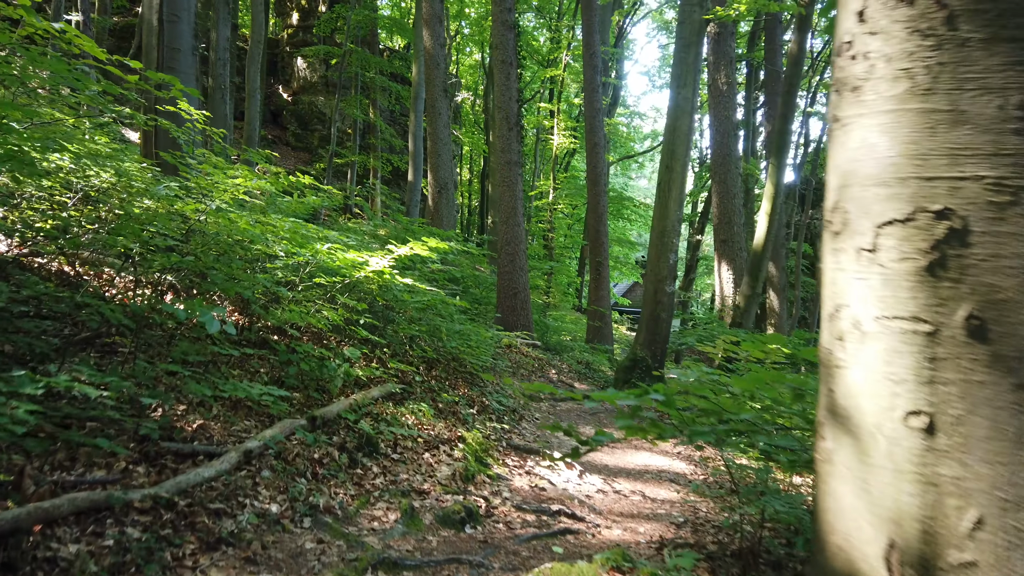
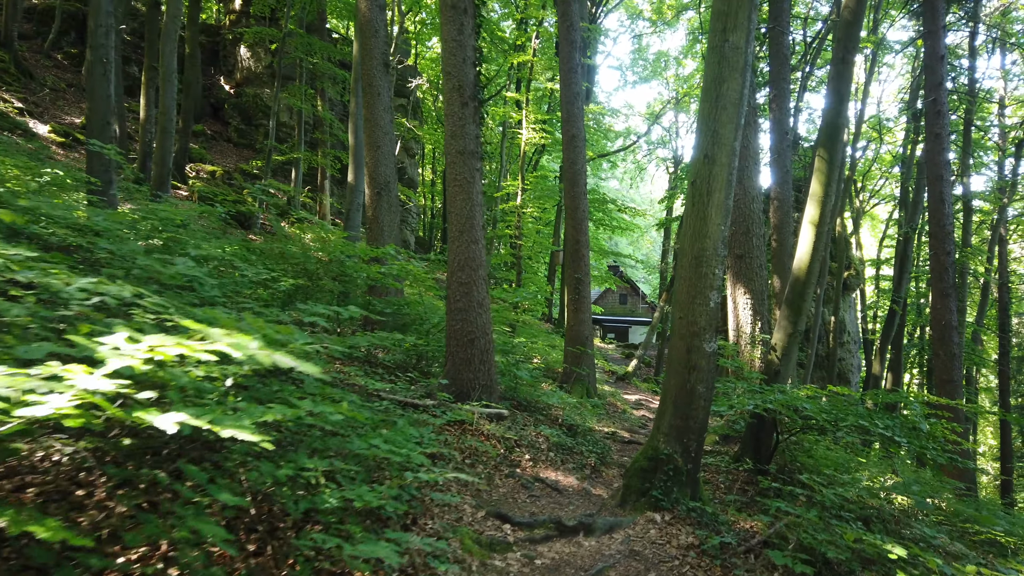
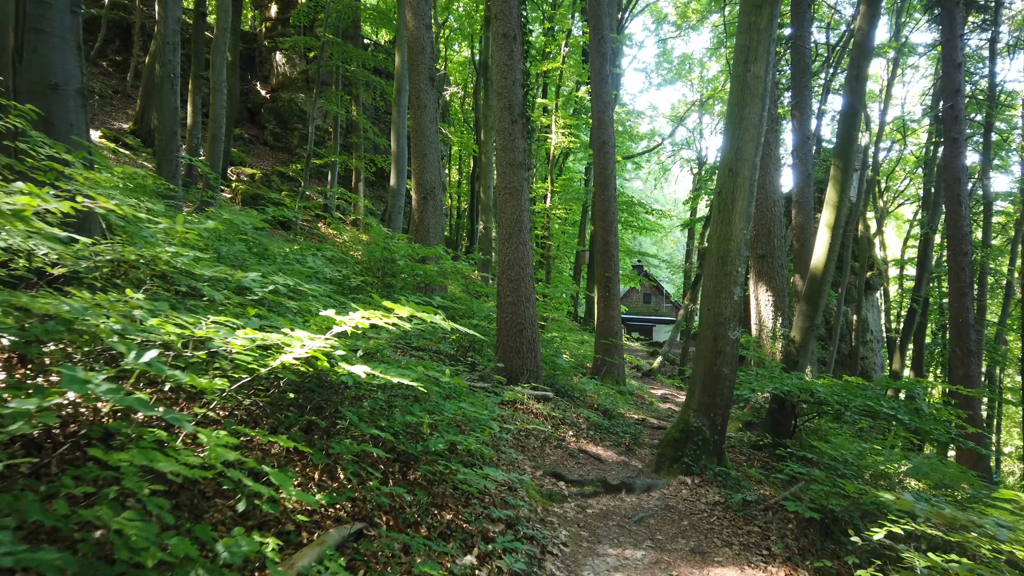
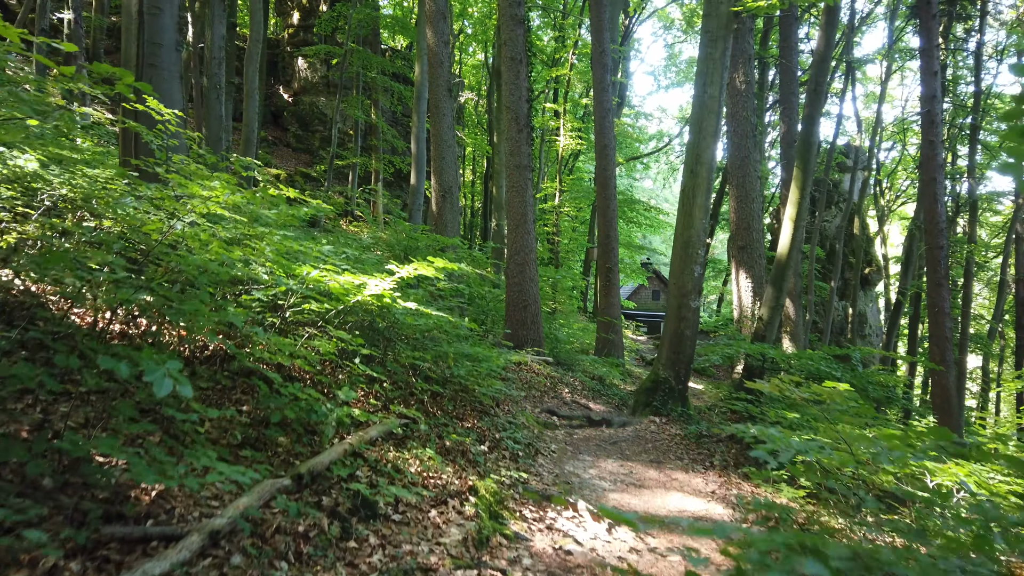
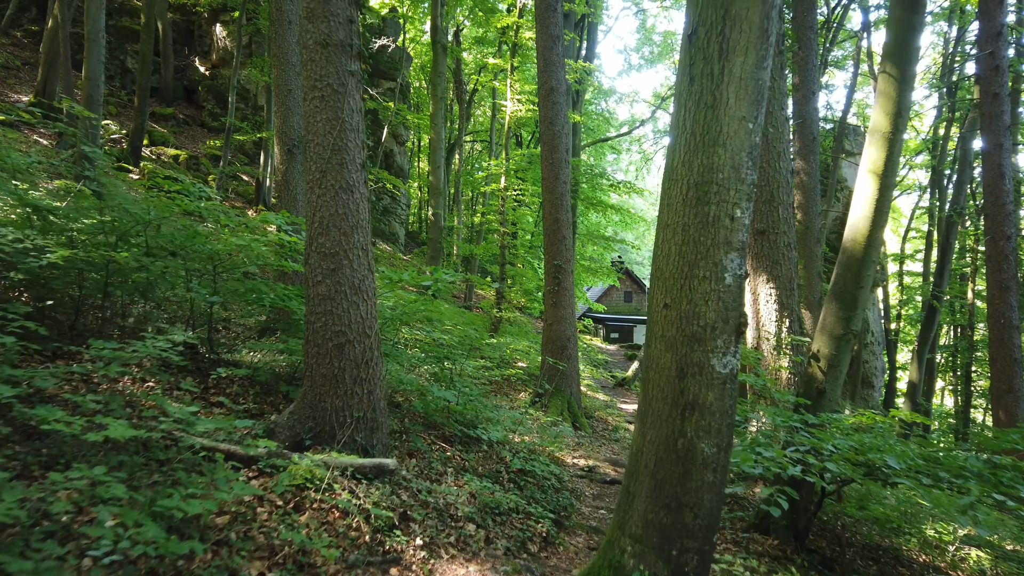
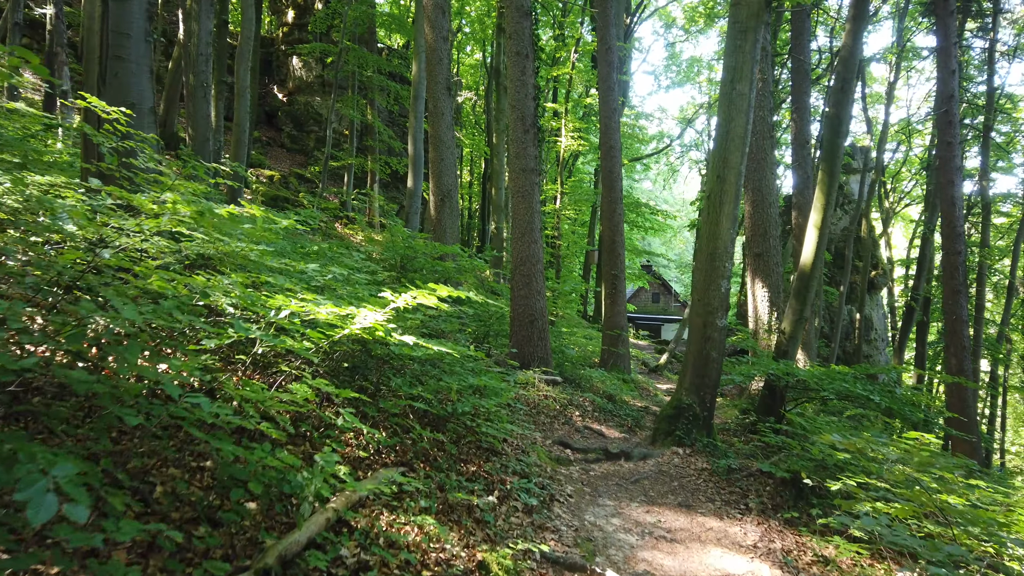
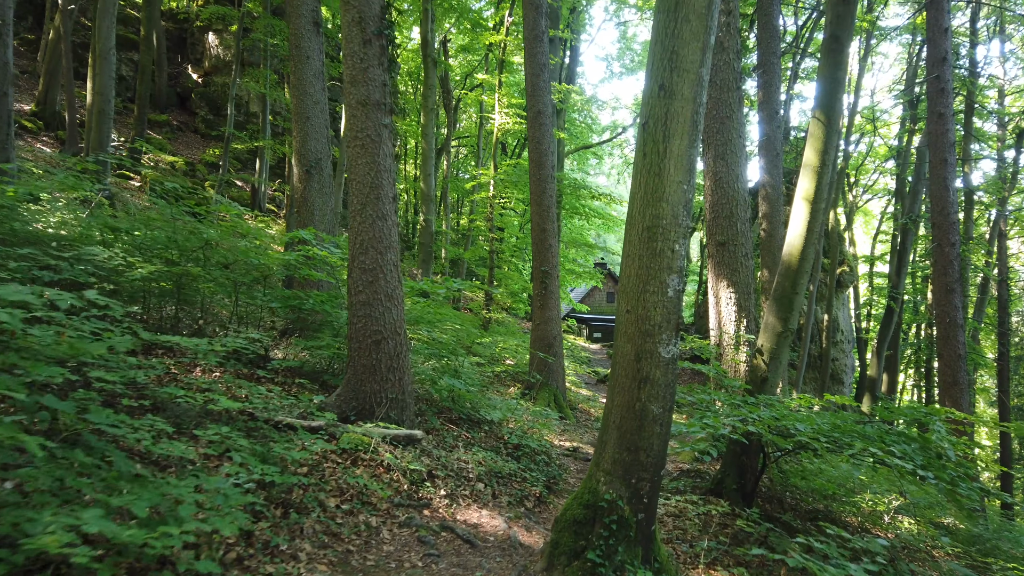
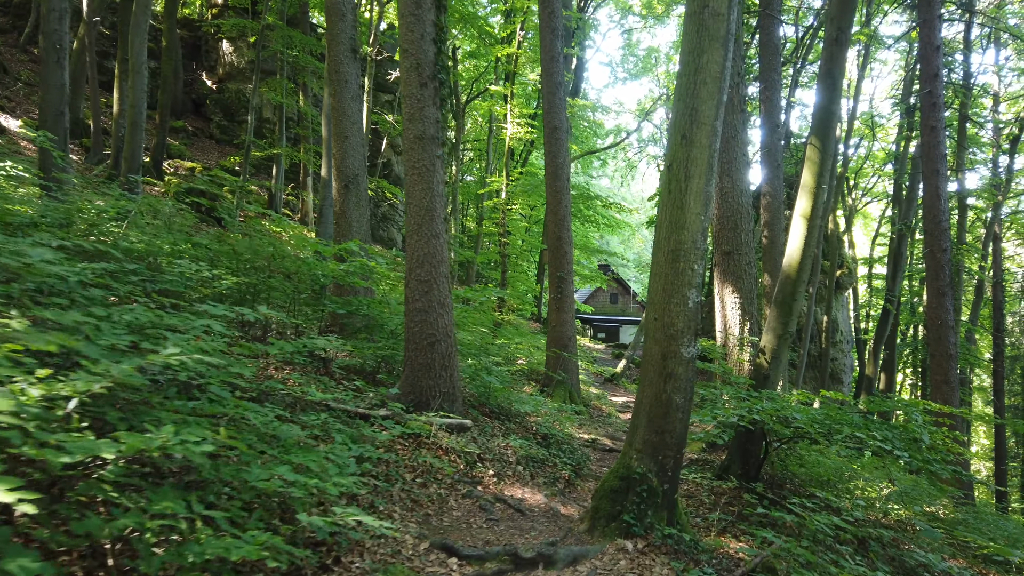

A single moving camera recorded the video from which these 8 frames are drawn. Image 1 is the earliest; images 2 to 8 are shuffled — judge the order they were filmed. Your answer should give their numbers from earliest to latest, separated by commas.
4, 6, 3, 2, 8, 7, 5
